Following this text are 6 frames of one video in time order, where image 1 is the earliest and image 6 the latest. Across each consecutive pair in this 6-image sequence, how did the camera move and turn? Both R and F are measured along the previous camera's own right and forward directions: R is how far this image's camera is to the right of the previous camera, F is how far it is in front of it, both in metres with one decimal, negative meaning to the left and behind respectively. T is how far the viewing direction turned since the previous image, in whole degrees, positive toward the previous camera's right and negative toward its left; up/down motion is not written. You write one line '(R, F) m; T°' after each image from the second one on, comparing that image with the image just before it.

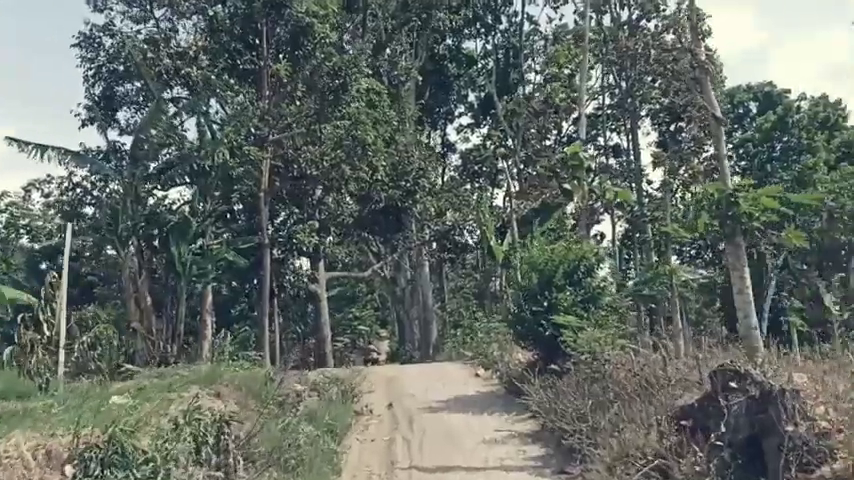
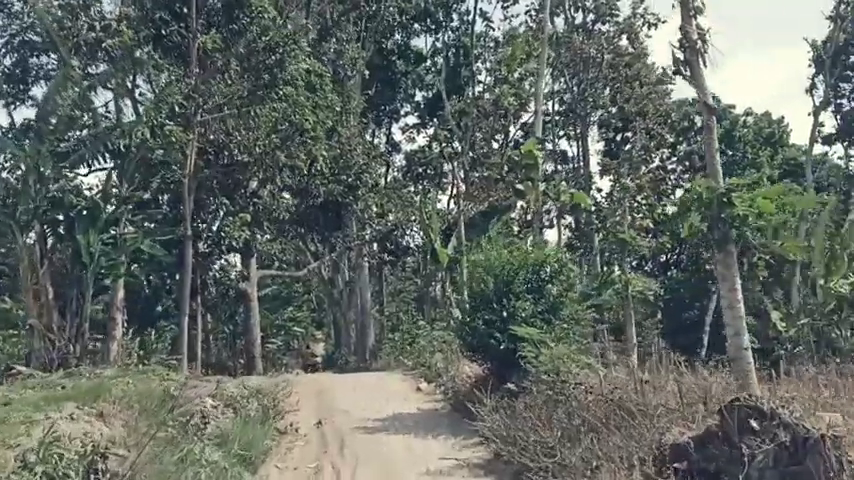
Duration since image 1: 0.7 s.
(0.0, +1.2) m; +4°
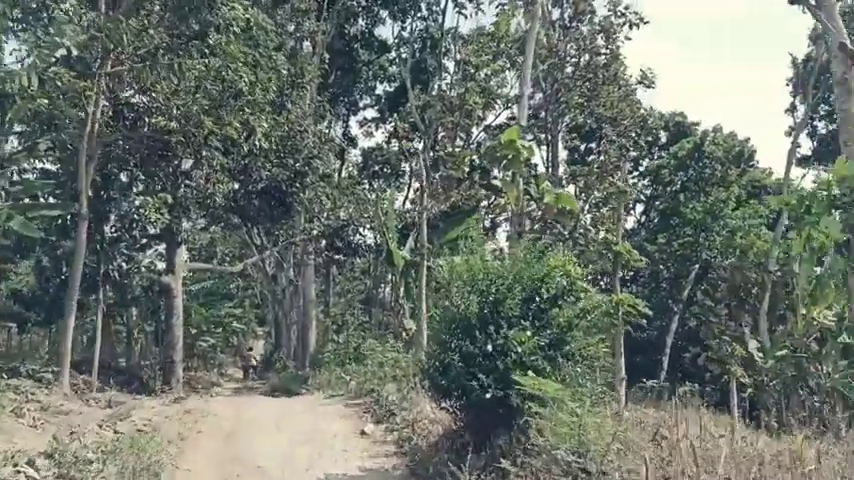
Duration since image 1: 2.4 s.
(-0.1, +2.6) m; +4°
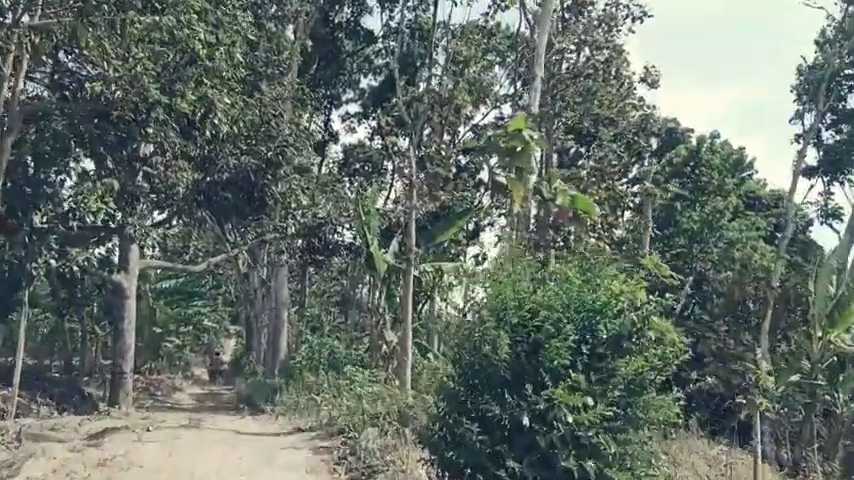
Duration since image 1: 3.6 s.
(-0.2, +2.0) m; +2°
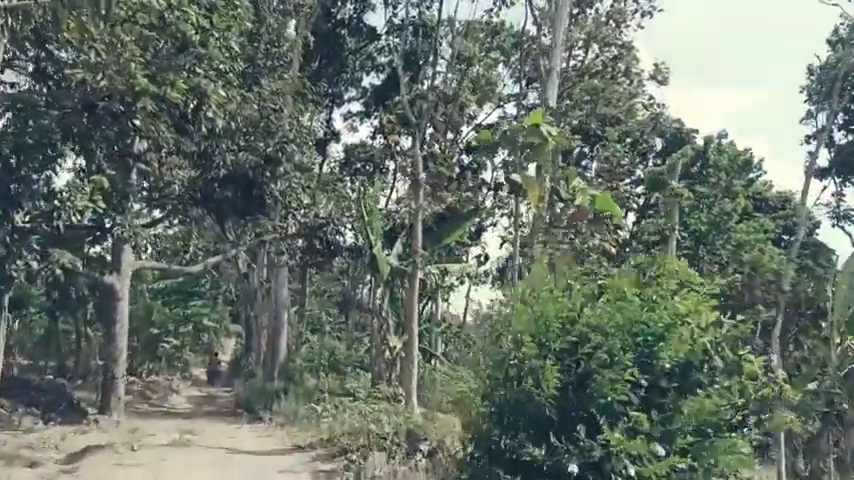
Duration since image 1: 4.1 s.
(-0.1, +0.7) m; 0°
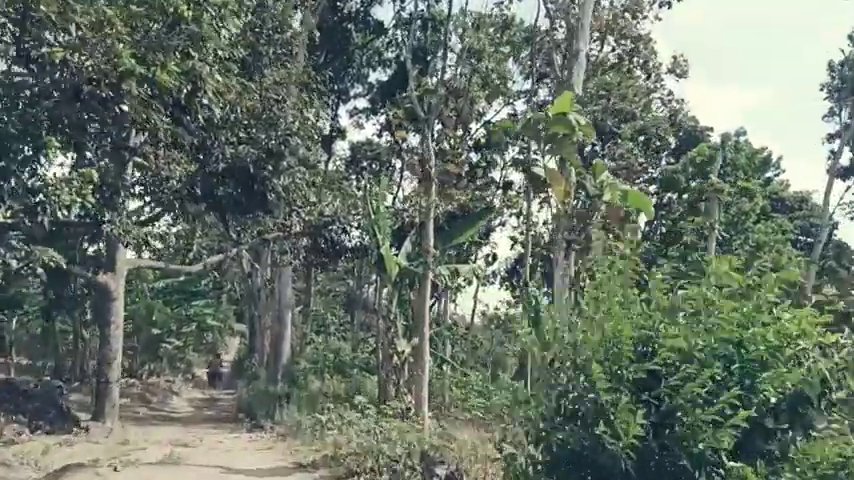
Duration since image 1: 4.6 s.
(-0.1, +0.9) m; 0°
